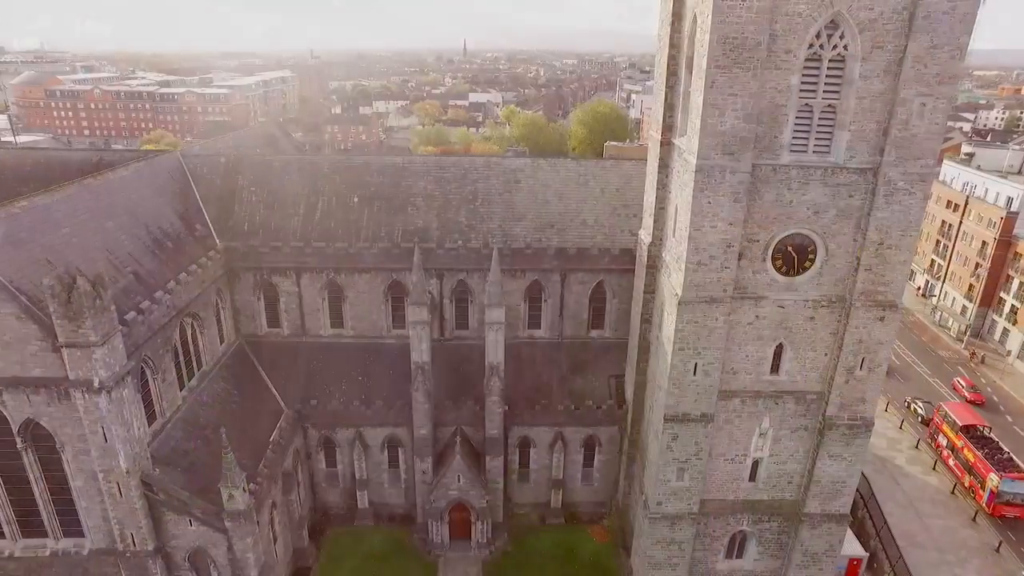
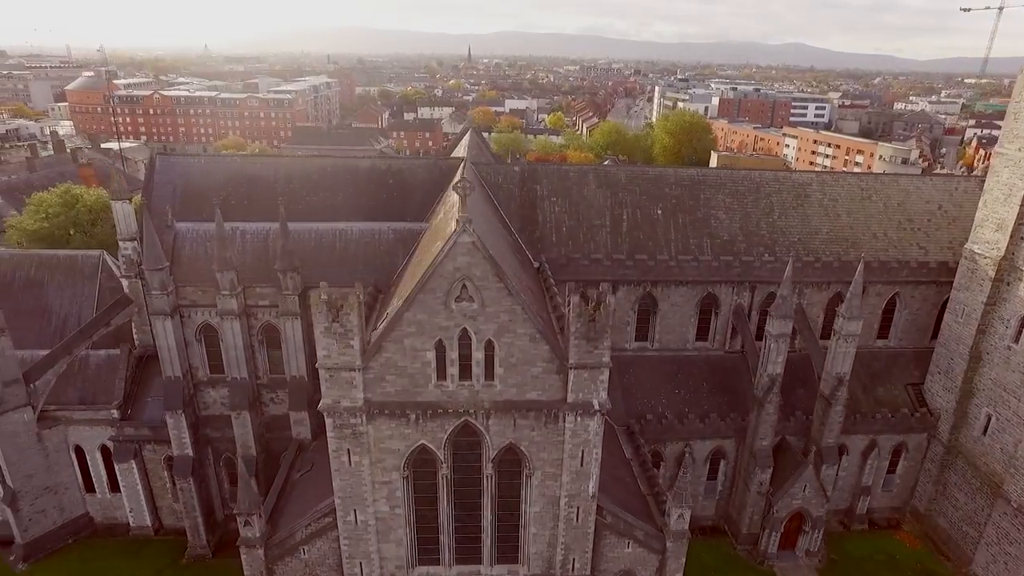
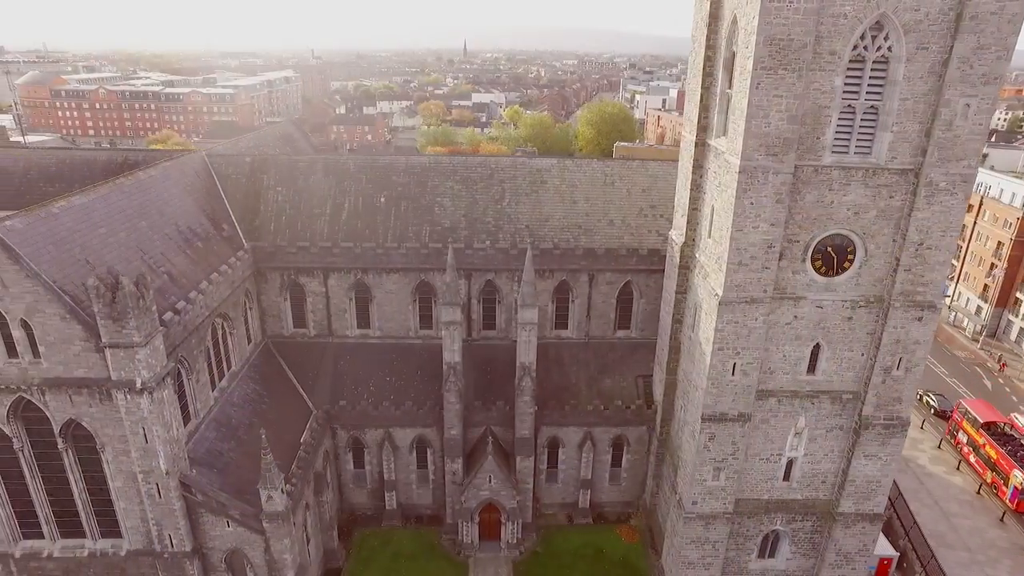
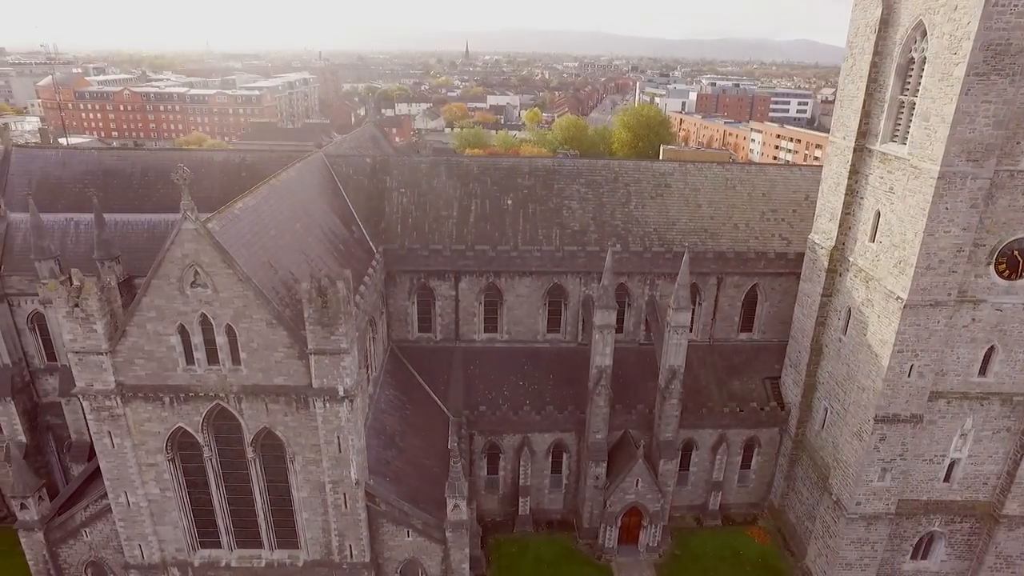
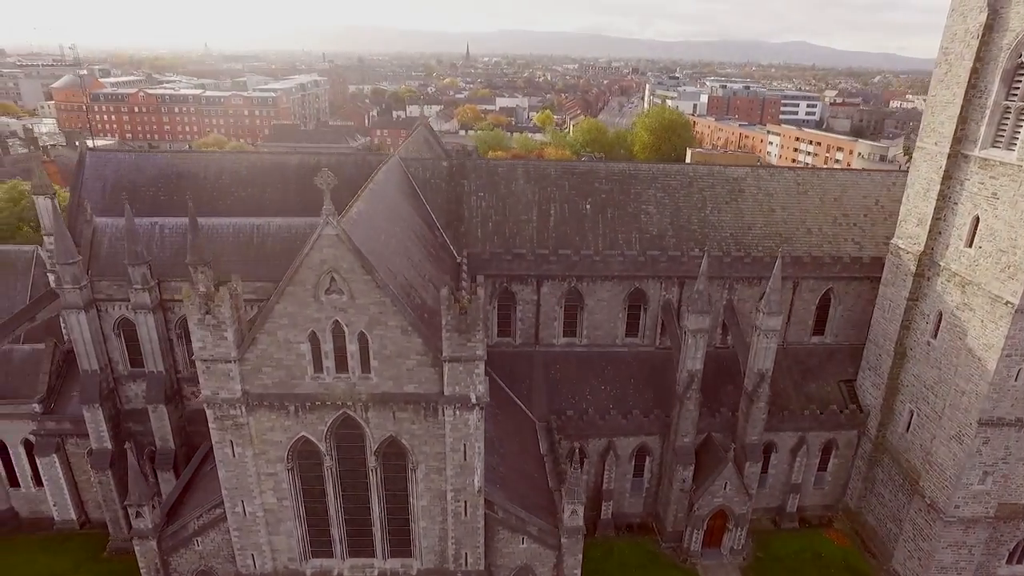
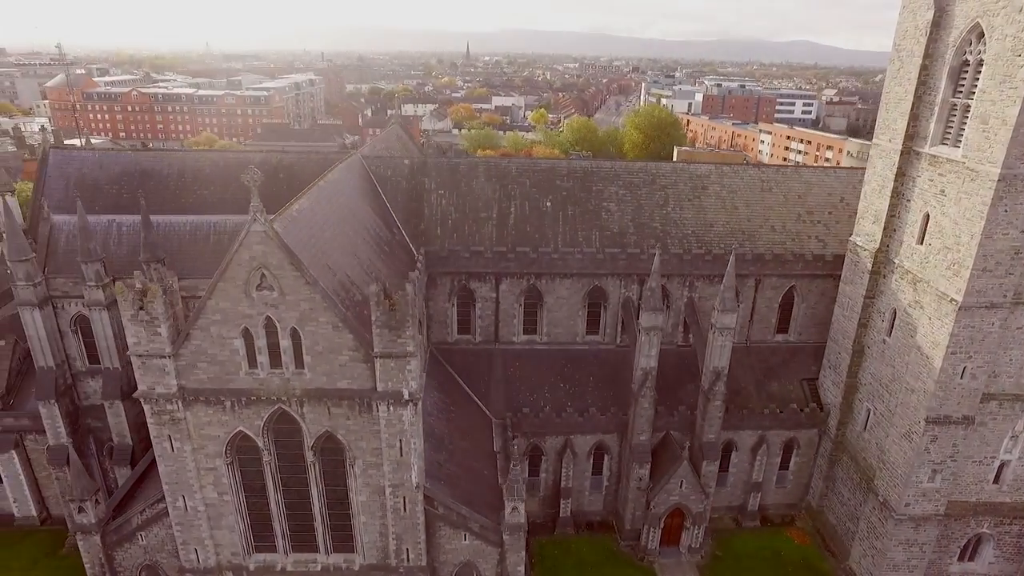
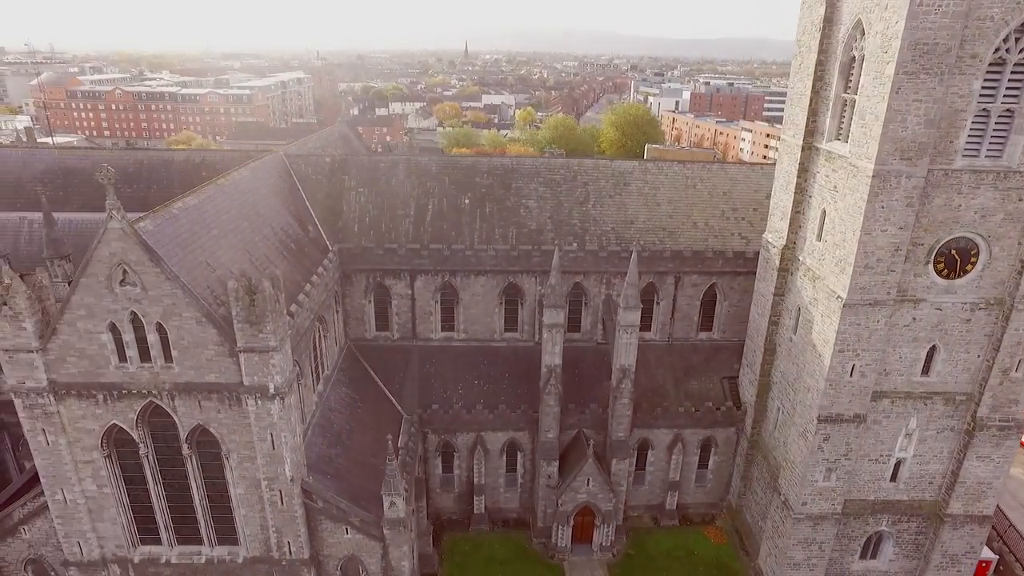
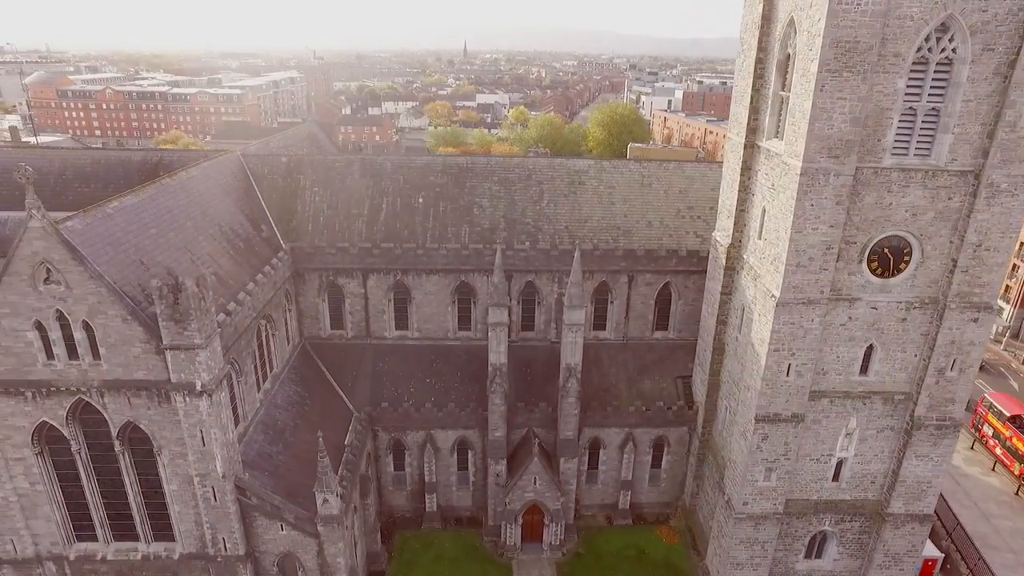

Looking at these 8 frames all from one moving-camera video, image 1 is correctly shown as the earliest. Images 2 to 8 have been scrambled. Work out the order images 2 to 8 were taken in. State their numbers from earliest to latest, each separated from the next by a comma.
3, 8, 7, 4, 6, 5, 2
